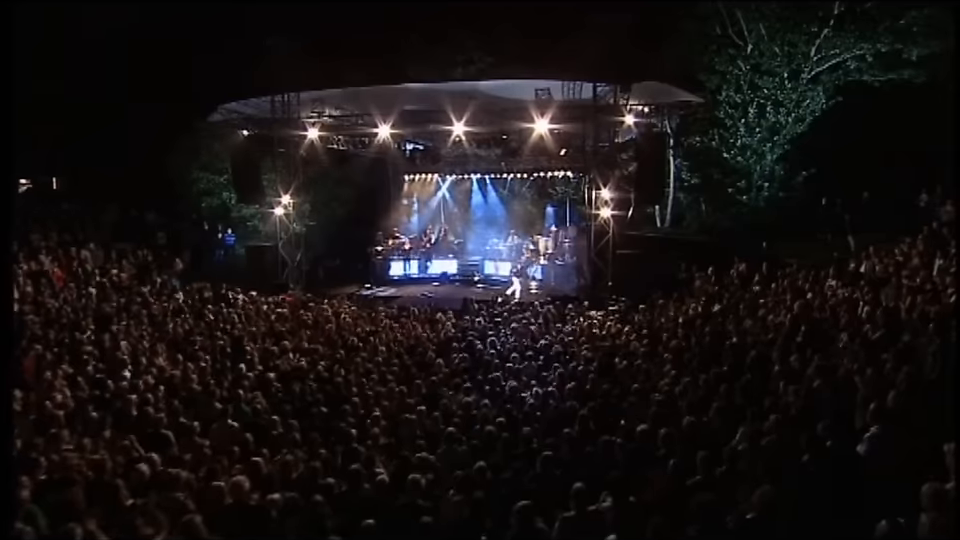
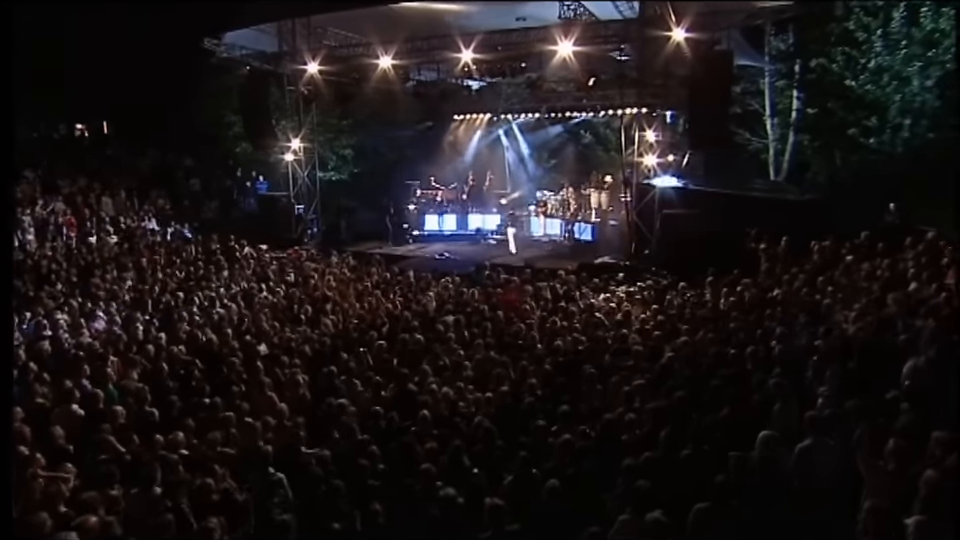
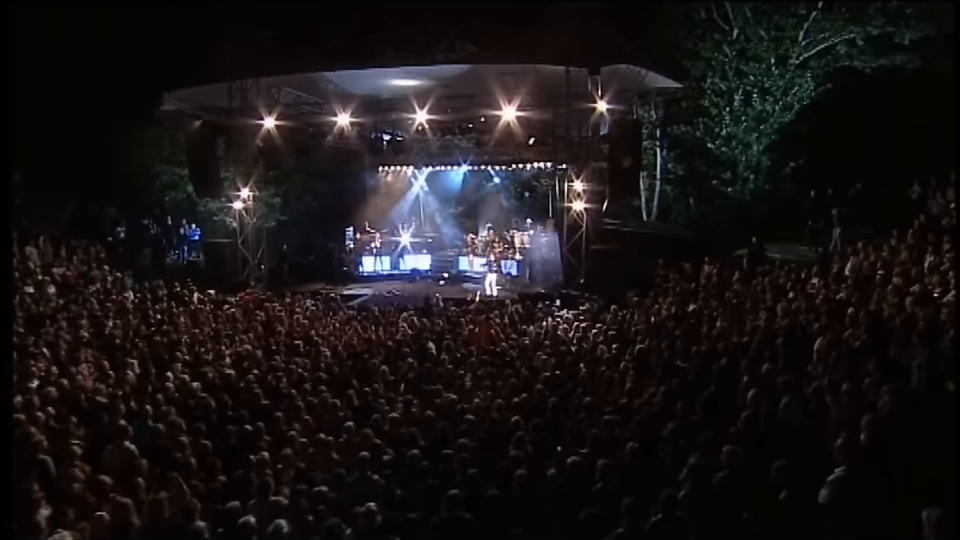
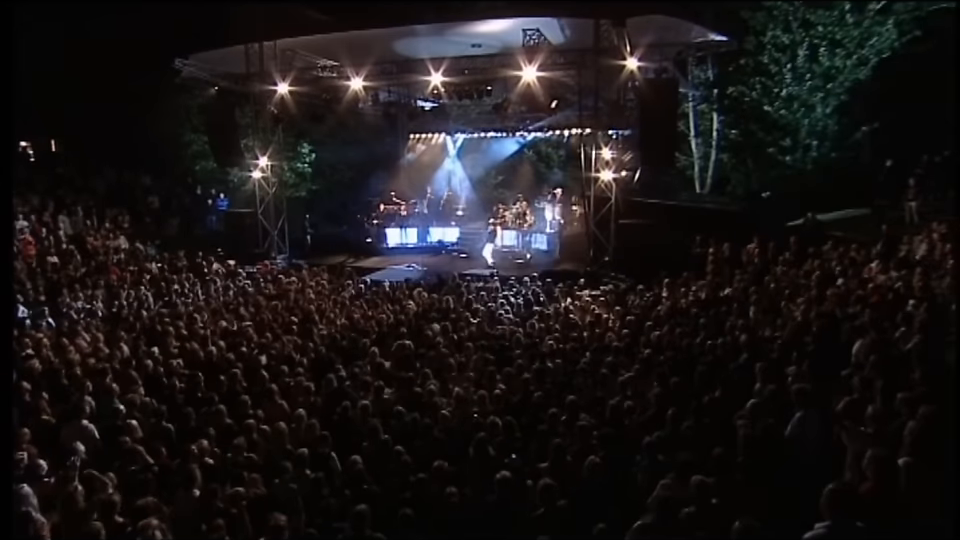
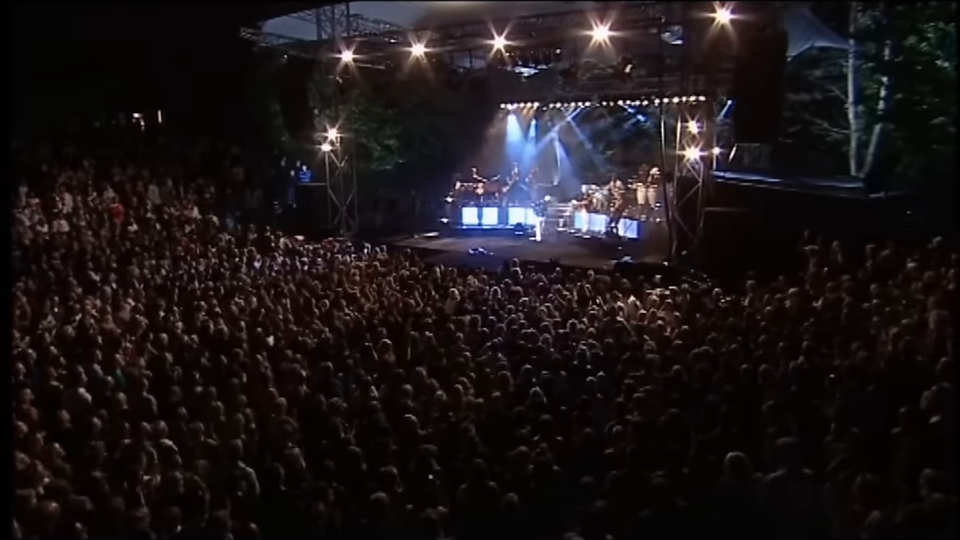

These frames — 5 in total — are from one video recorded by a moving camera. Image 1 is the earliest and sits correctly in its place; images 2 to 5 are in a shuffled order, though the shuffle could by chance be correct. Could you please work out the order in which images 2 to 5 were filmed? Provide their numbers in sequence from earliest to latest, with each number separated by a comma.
3, 4, 2, 5
